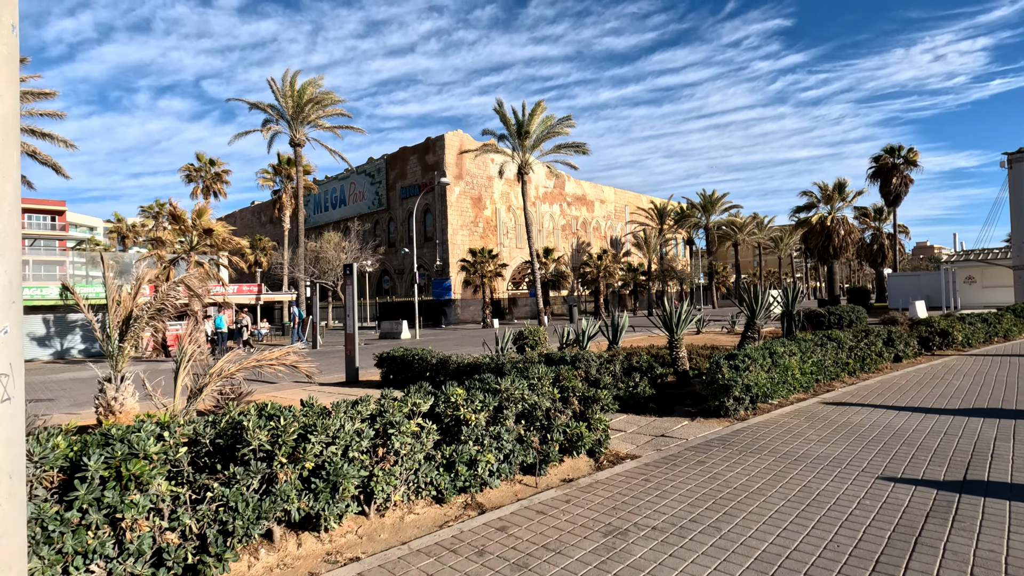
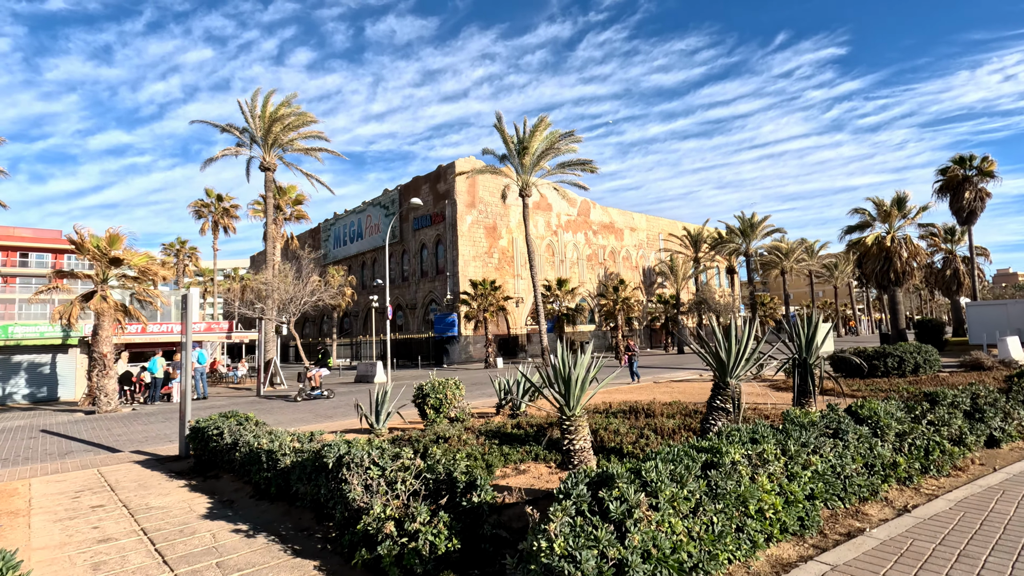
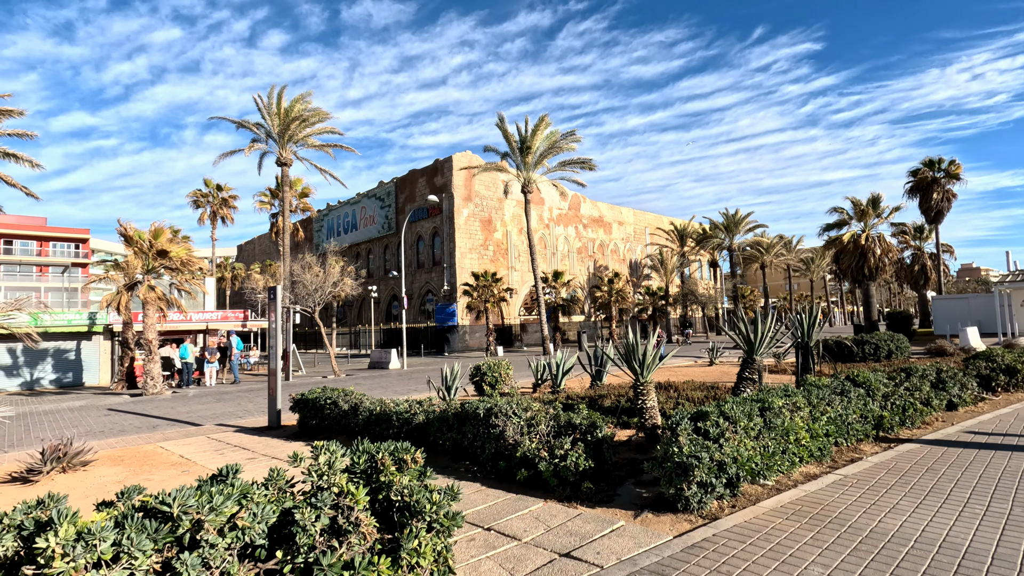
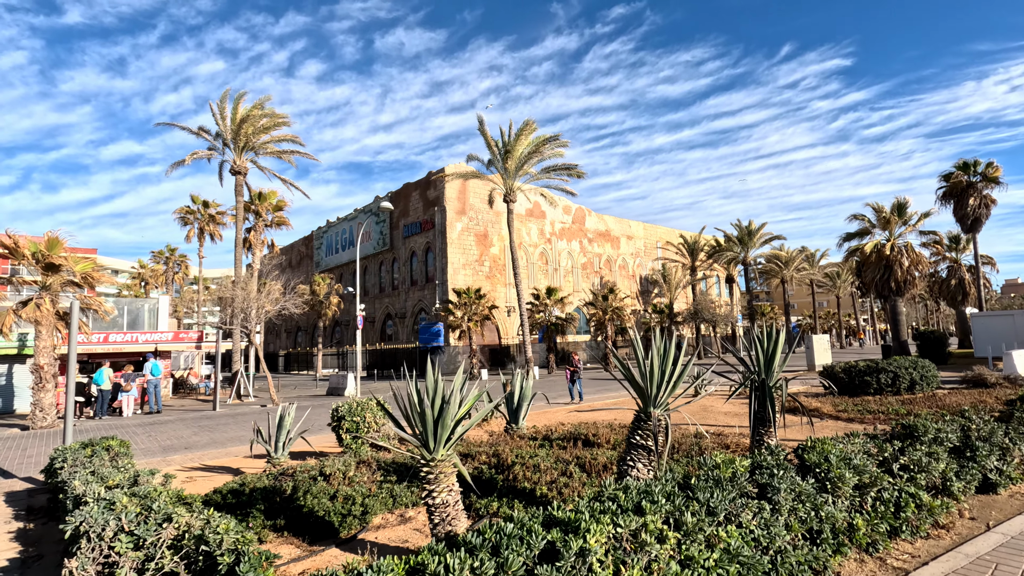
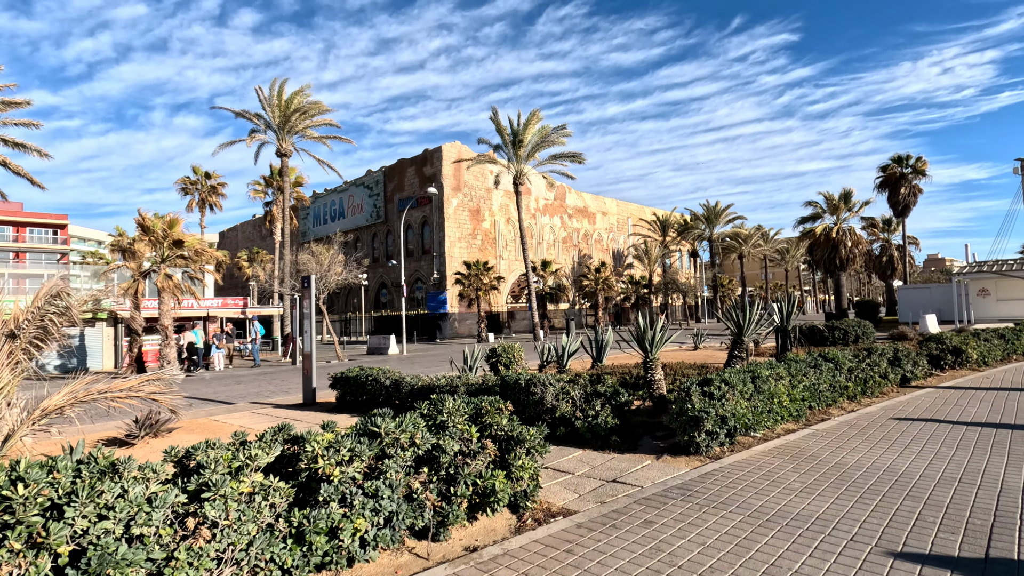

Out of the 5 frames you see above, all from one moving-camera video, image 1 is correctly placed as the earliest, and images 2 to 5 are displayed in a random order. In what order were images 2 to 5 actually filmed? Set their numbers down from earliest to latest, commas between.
5, 3, 2, 4
